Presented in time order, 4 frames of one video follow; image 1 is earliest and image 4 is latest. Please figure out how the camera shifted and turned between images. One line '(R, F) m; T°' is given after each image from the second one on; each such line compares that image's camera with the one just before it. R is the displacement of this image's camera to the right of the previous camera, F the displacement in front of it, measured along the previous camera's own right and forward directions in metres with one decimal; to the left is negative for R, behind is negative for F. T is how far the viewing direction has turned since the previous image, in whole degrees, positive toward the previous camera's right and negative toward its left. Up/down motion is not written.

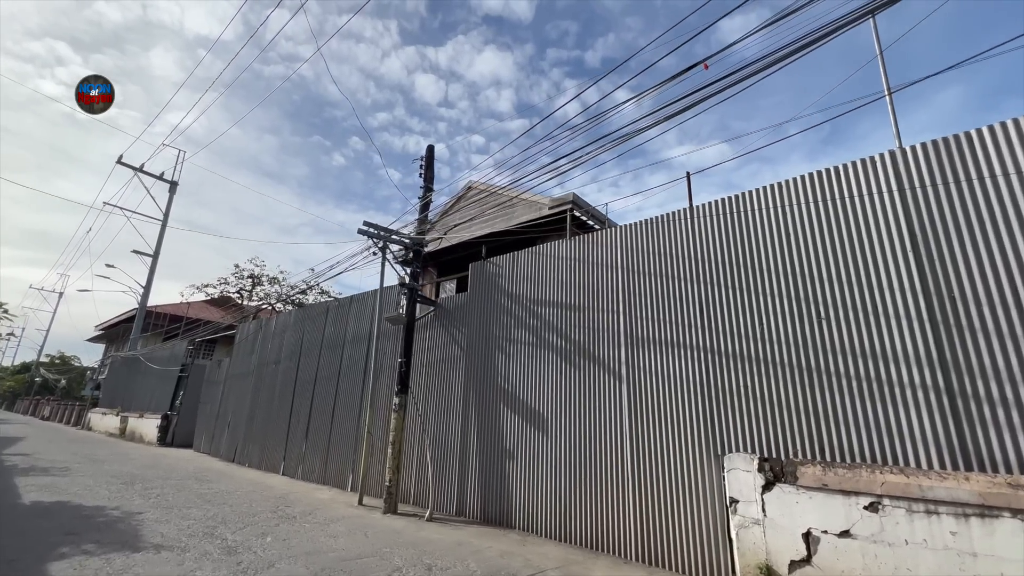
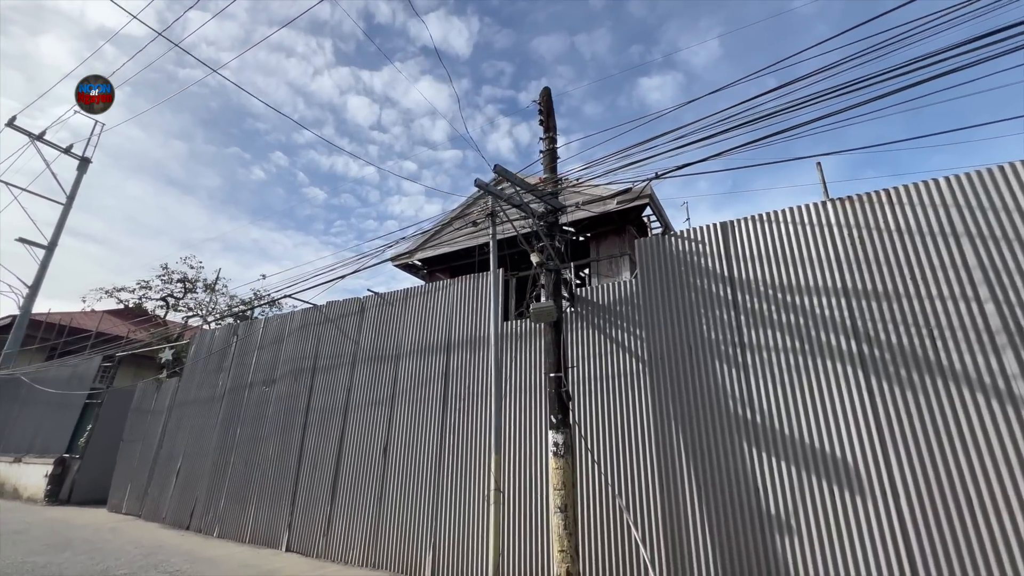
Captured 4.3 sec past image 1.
(-4.1, +3.5) m; +9°
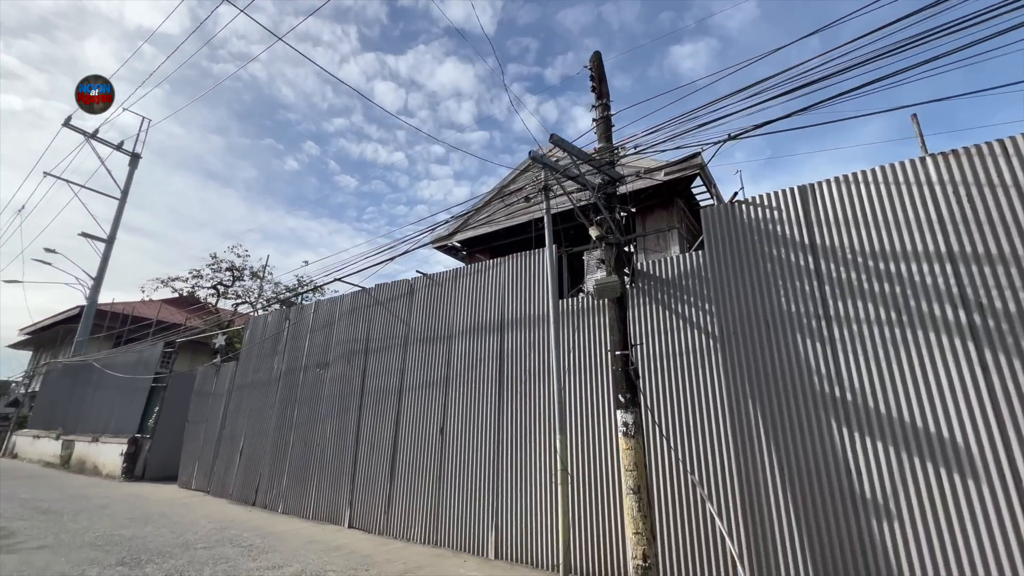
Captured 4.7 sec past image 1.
(-0.4, +0.2) m; -4°
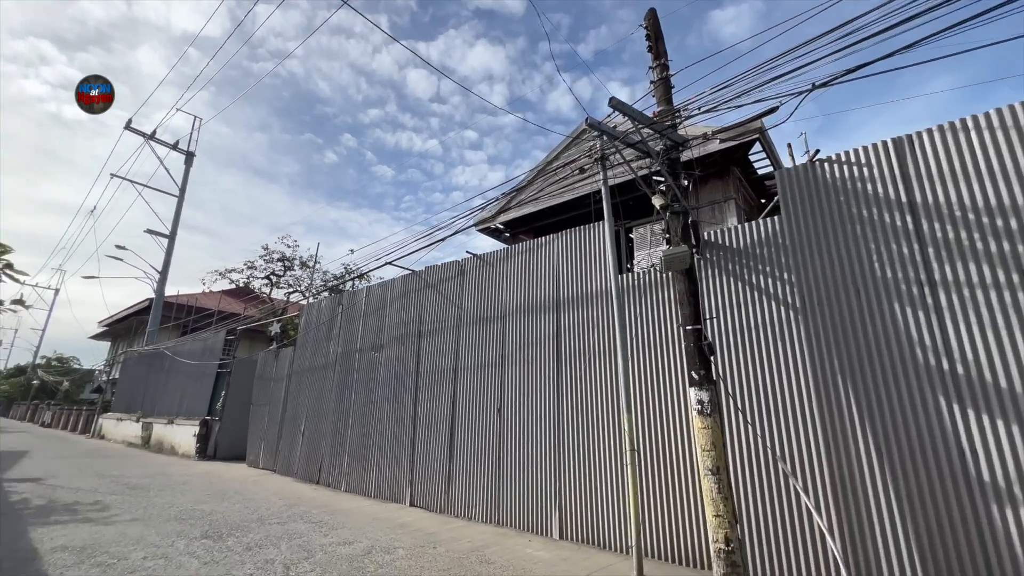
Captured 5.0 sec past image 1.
(-0.3, +0.2) m; -5°
